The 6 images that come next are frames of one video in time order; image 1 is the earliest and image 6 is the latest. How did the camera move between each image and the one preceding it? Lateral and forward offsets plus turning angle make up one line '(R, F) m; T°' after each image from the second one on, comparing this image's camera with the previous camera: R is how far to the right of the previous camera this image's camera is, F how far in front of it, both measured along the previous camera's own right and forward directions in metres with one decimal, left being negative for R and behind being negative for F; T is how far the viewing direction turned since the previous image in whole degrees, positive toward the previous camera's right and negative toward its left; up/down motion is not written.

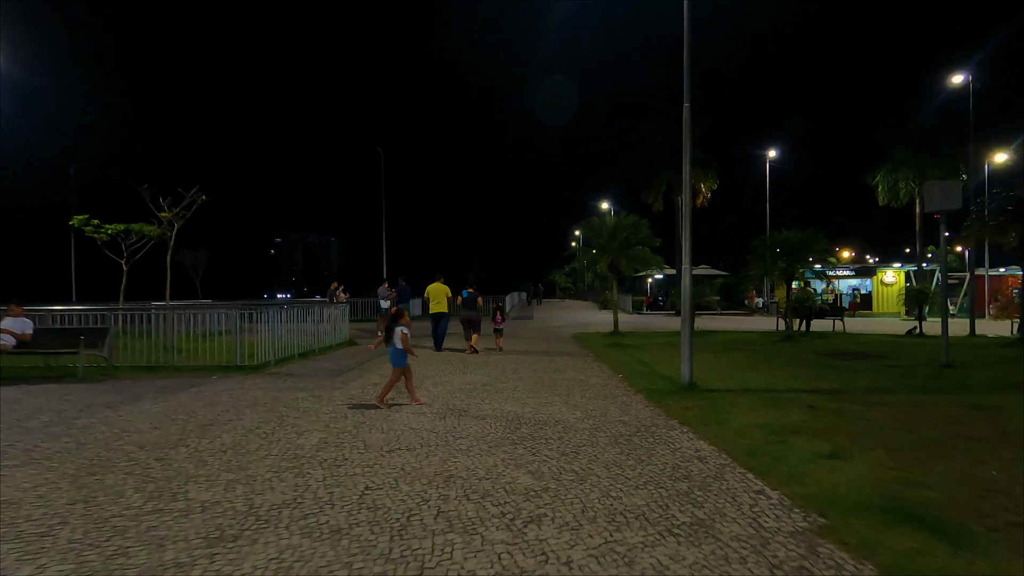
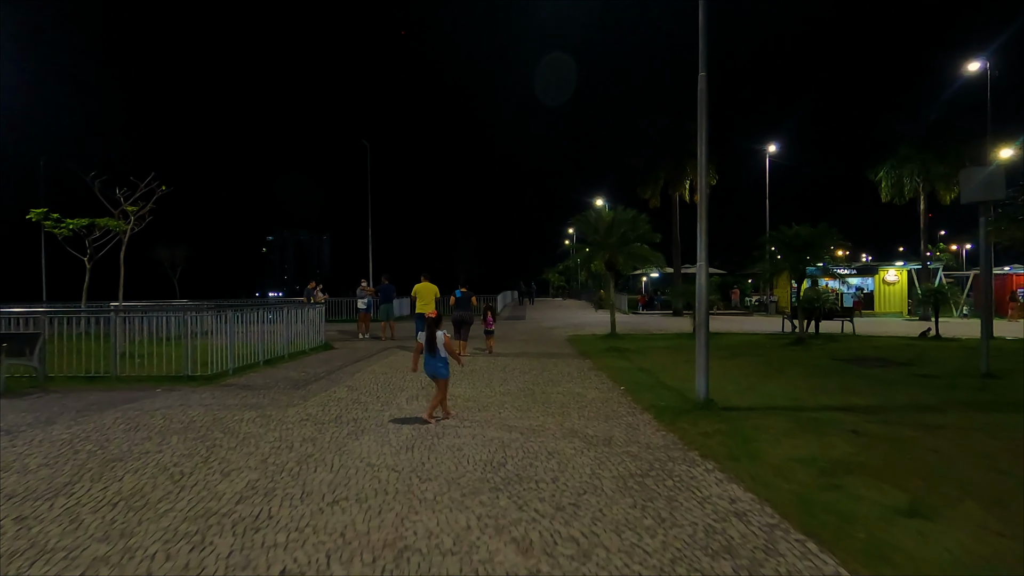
(+0.1, +1.6) m; +1°
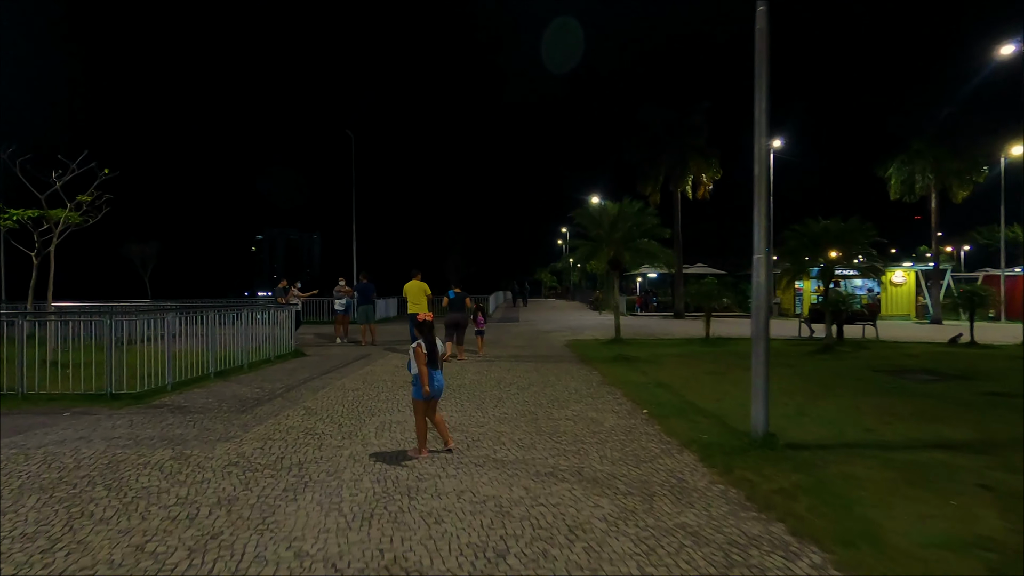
(-0.1, +2.2) m; +1°
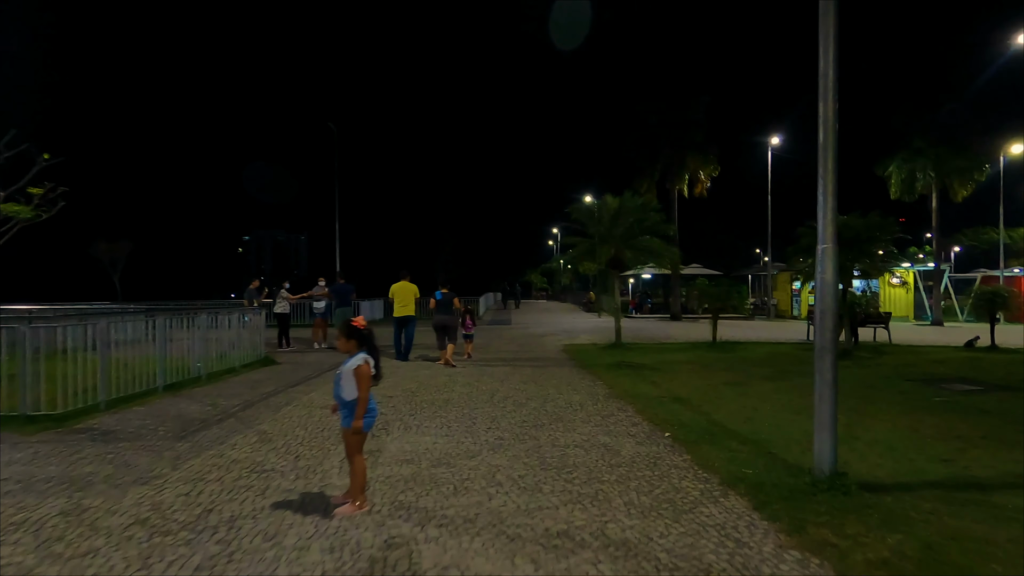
(-0.1, +1.6) m; +1°
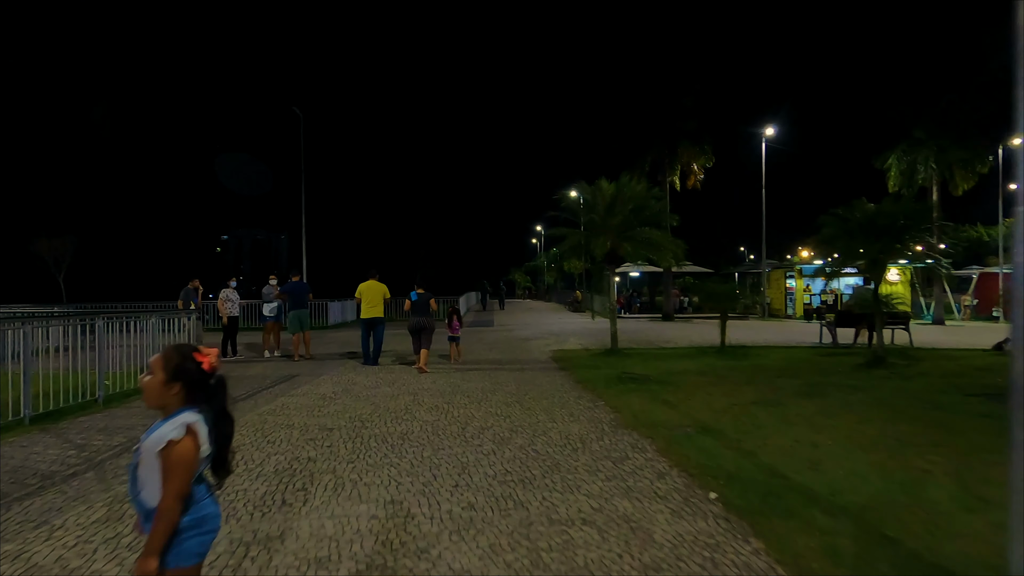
(+0.1, +2.5) m; +2°
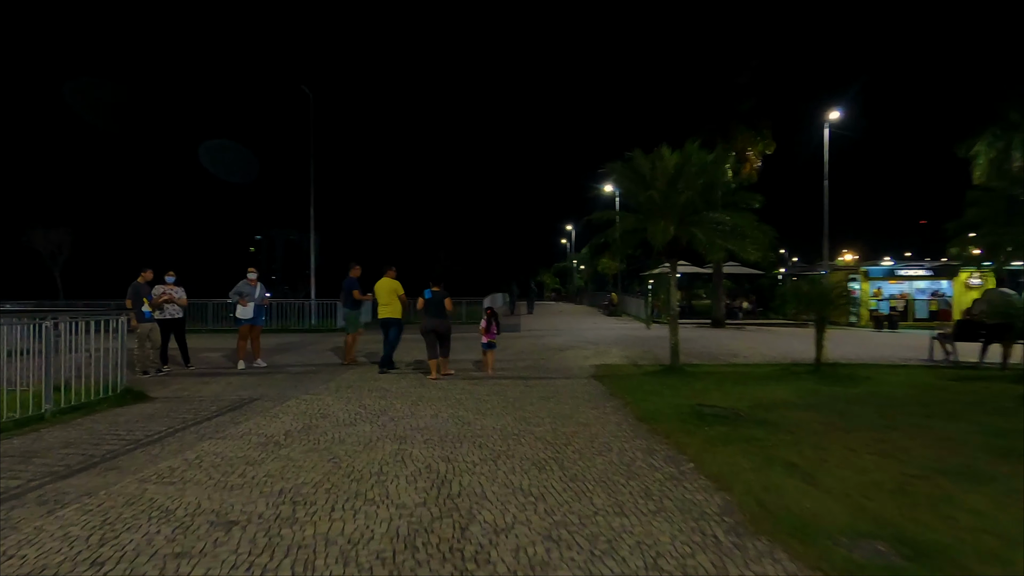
(-0.1, +3.7) m; -3°
